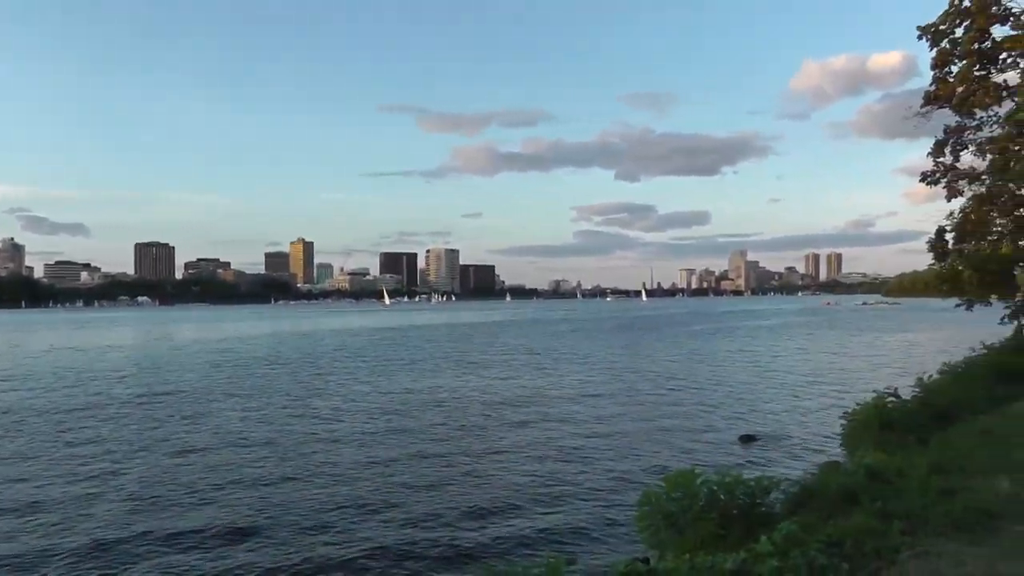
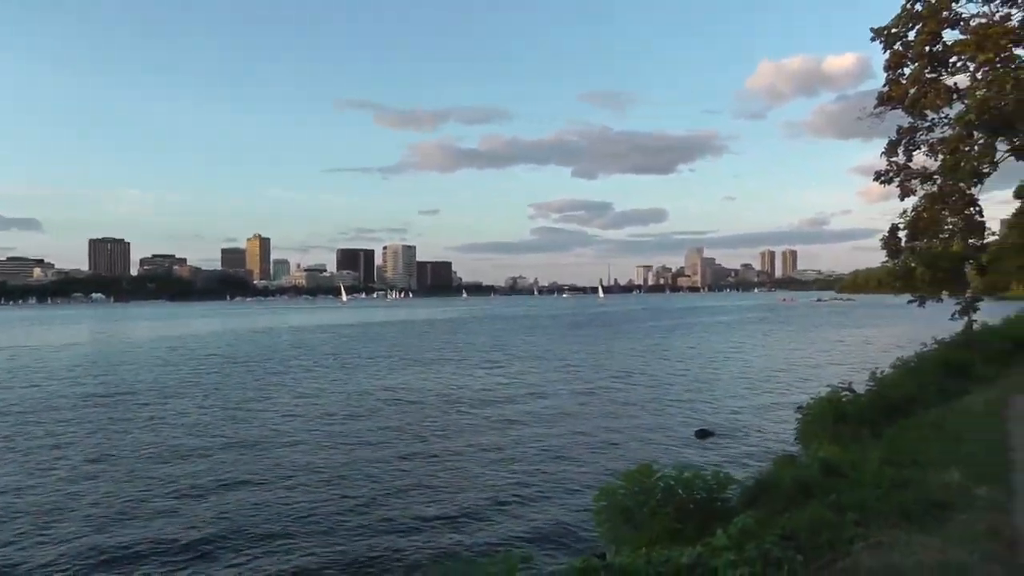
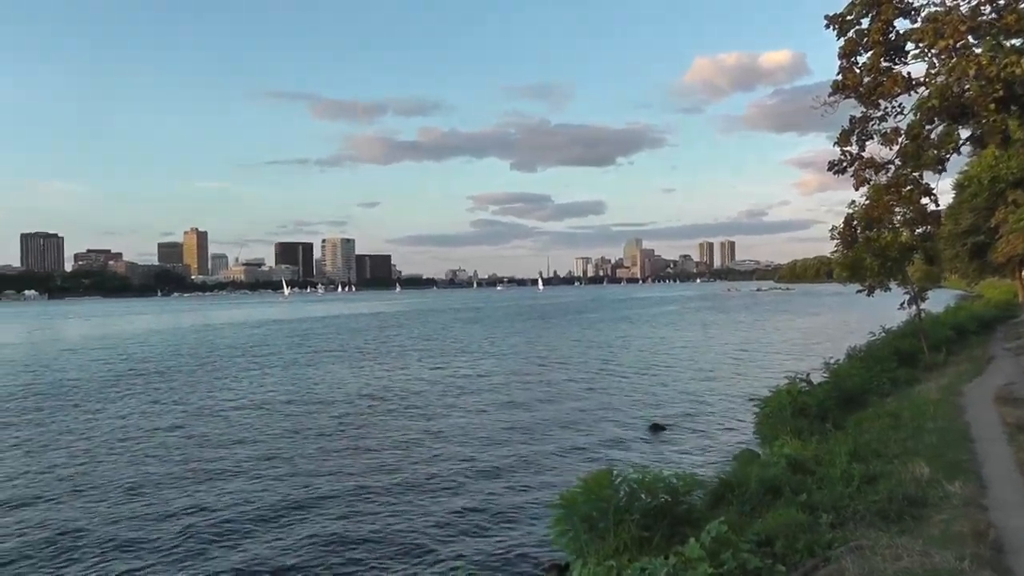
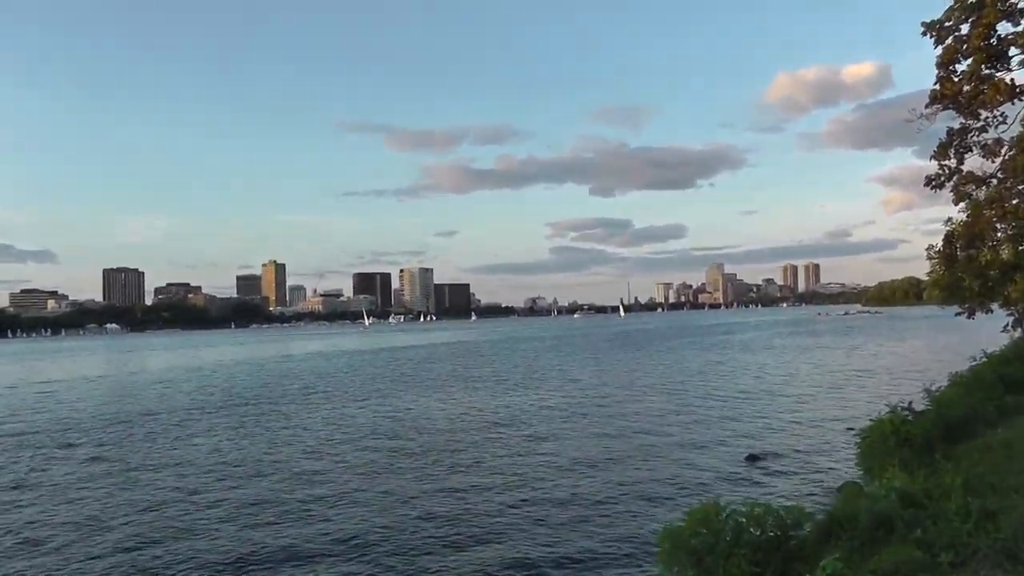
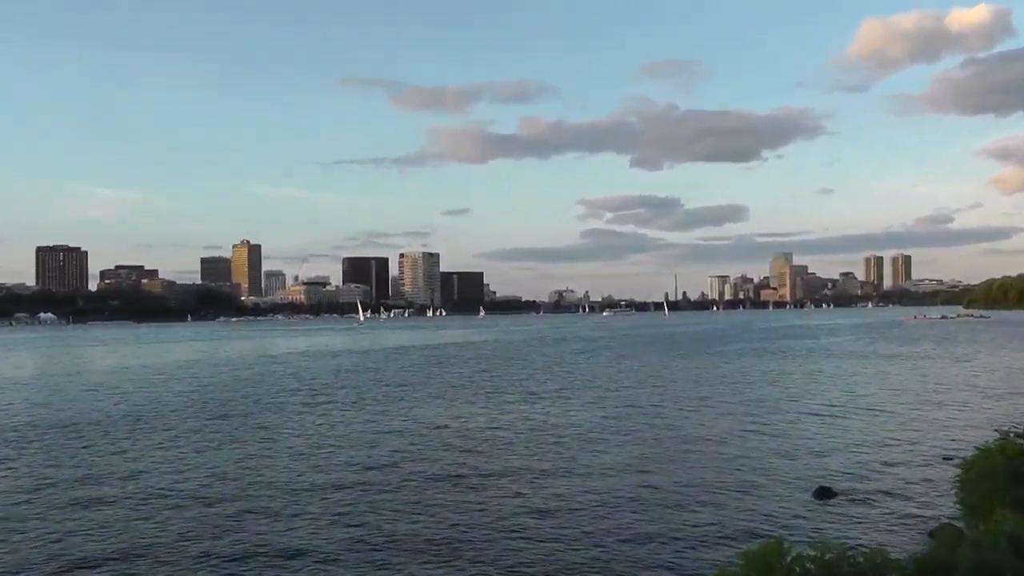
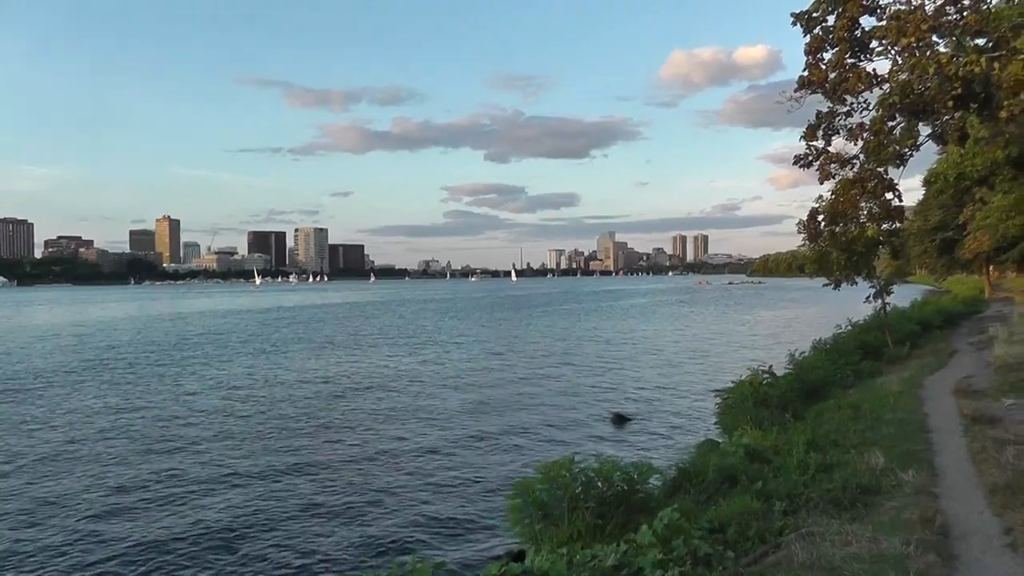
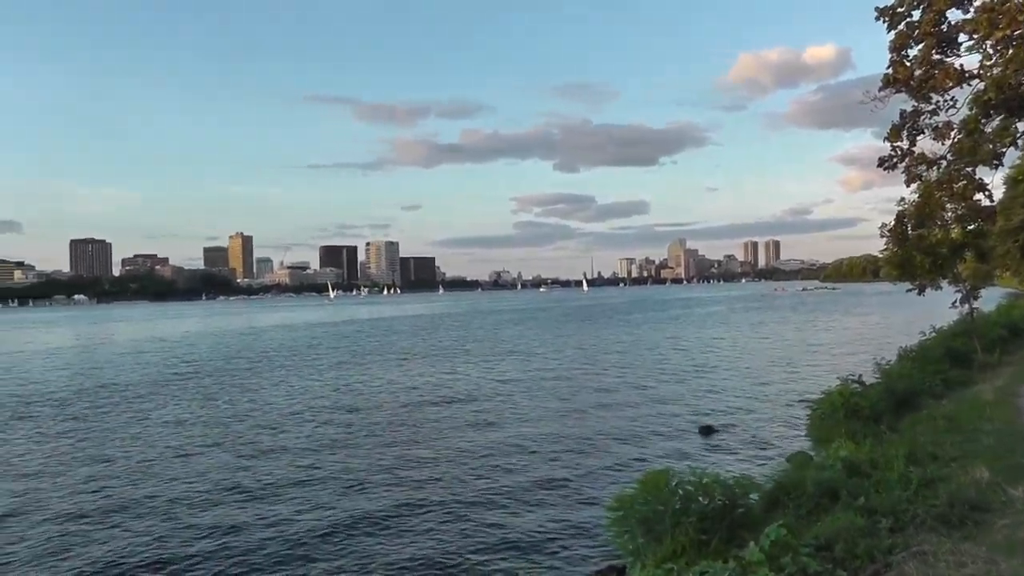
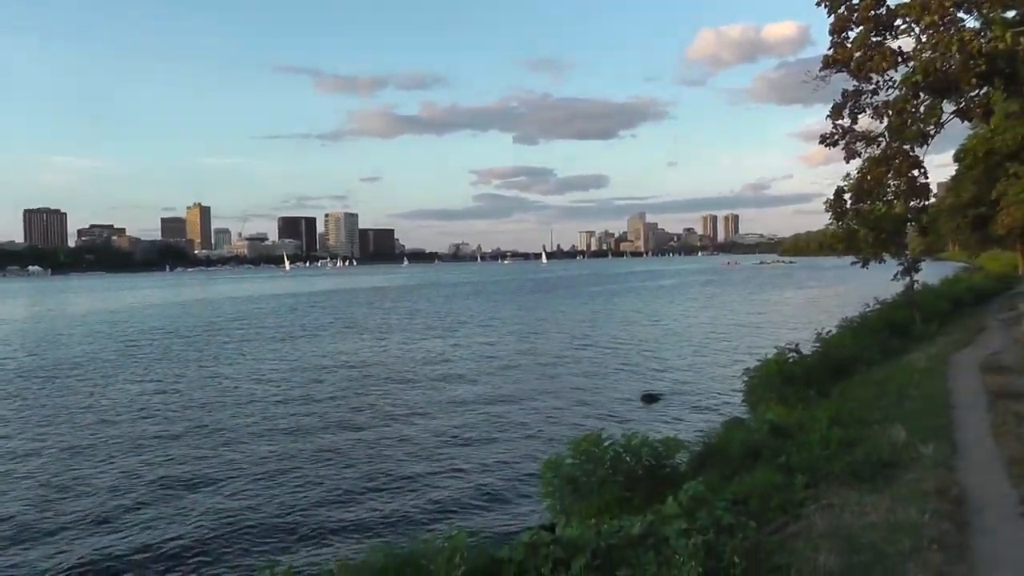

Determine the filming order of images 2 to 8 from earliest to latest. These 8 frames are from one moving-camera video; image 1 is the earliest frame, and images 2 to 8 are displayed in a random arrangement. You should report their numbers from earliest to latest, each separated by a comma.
2, 8, 6, 3, 7, 4, 5
